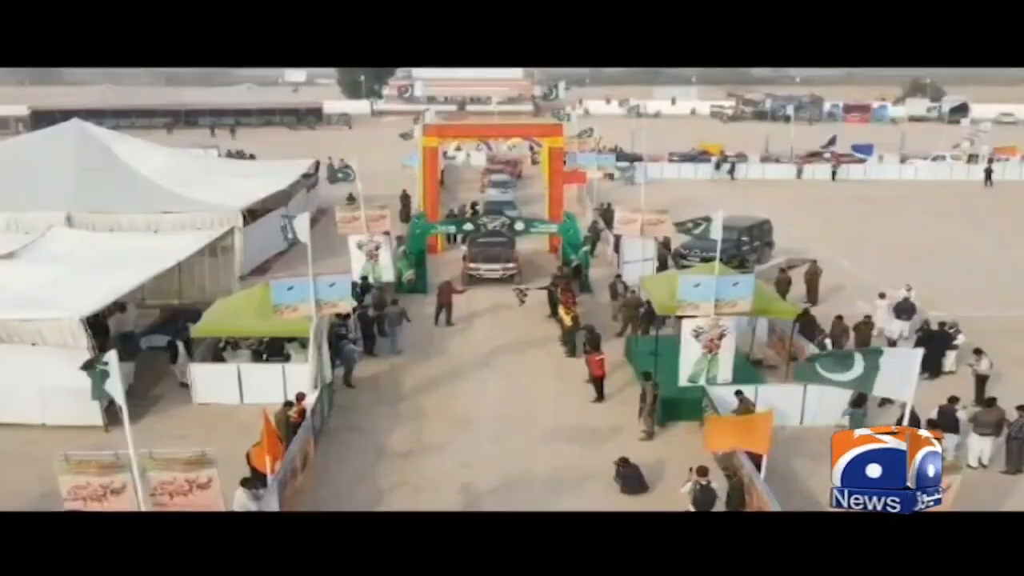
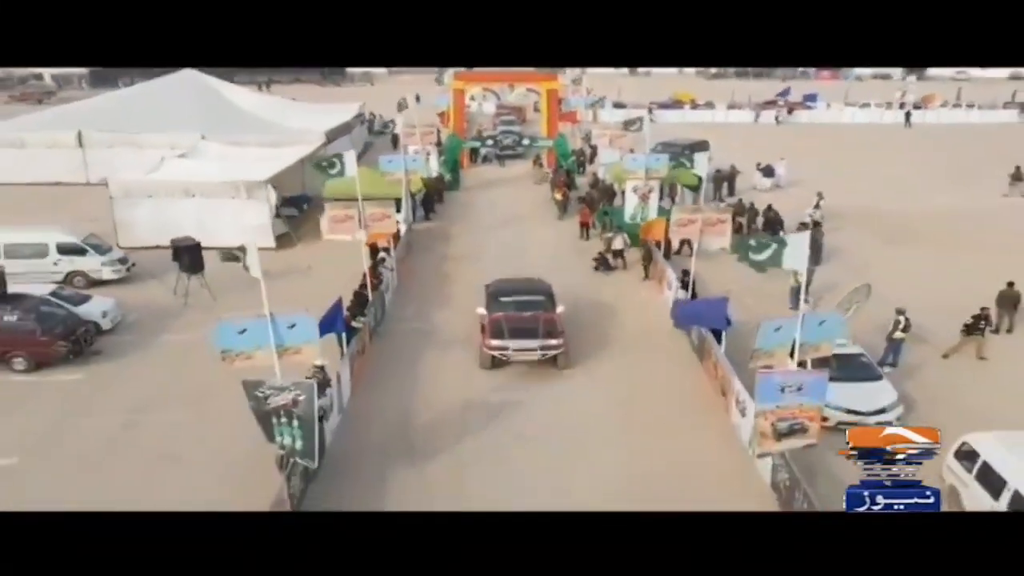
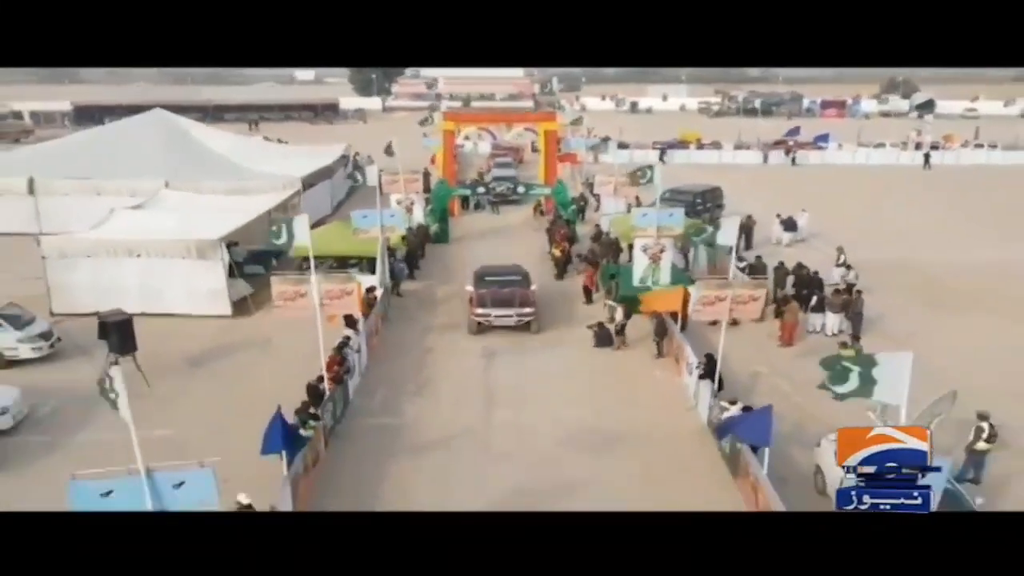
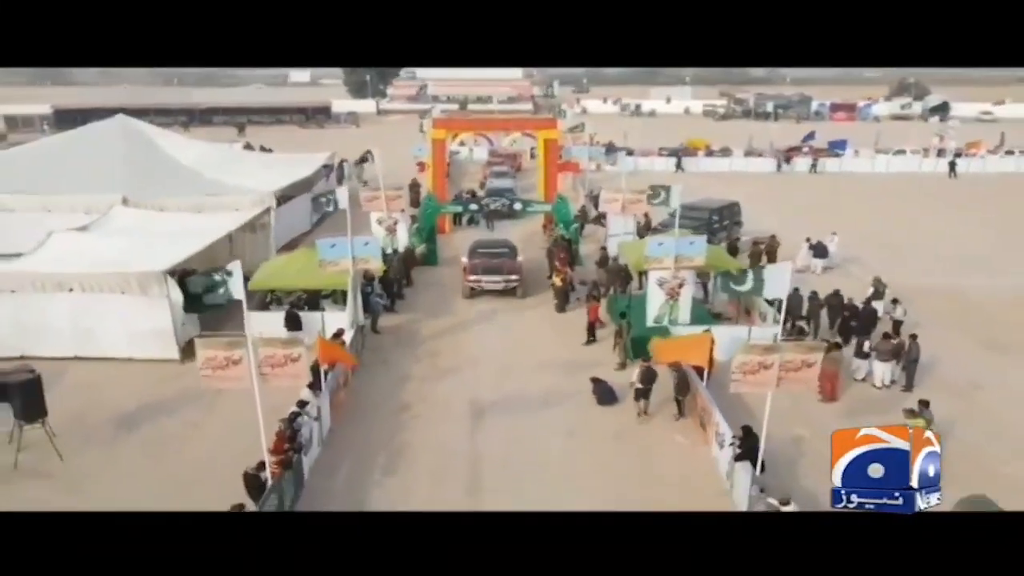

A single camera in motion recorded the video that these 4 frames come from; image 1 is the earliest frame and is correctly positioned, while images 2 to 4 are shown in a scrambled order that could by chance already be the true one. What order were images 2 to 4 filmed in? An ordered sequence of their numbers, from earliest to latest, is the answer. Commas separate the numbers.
4, 3, 2
